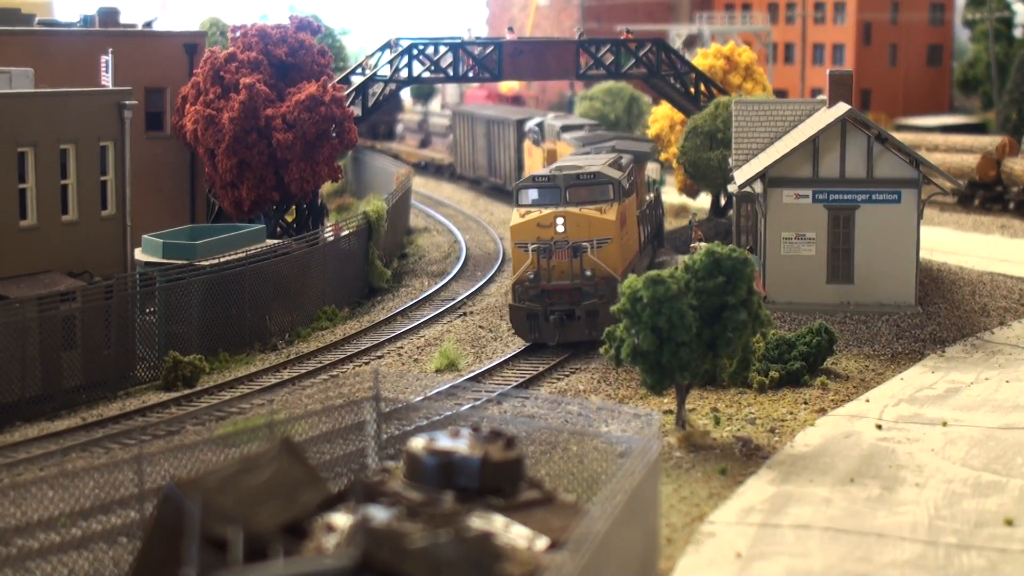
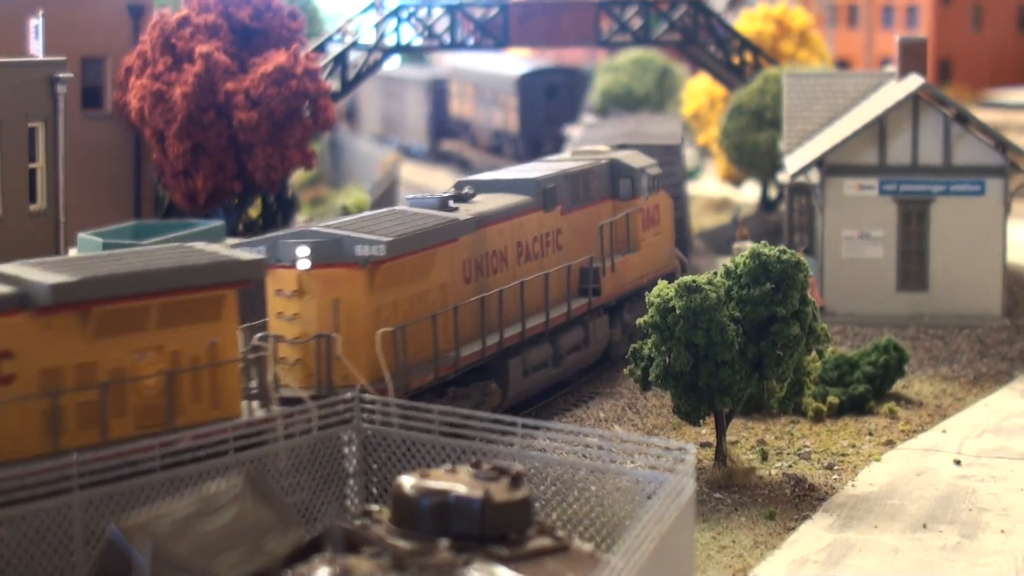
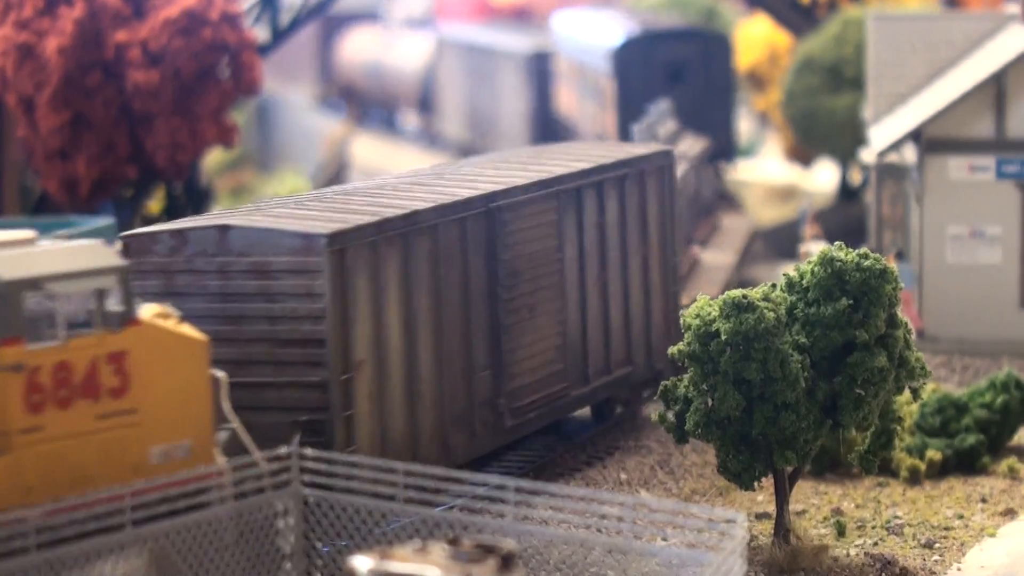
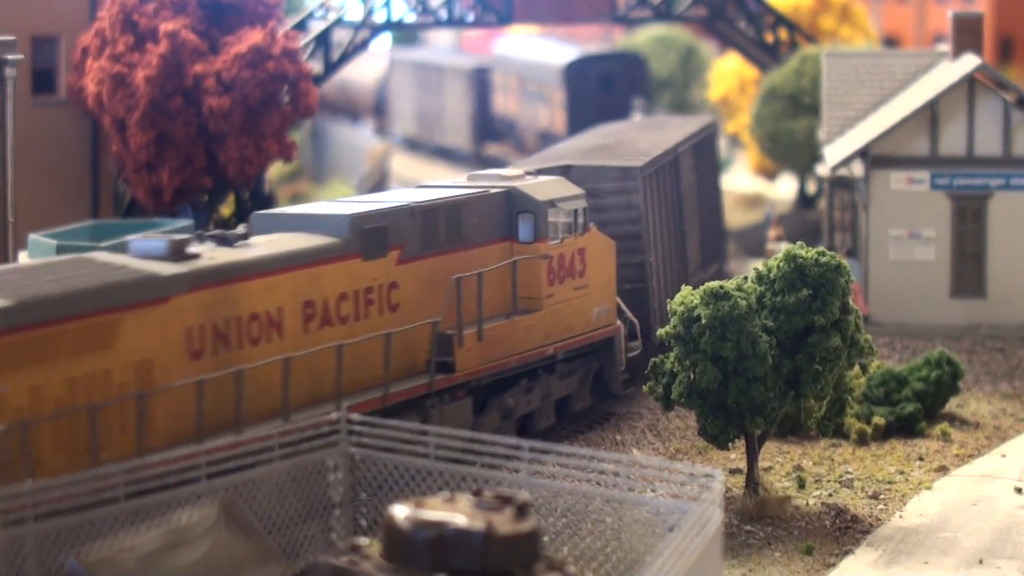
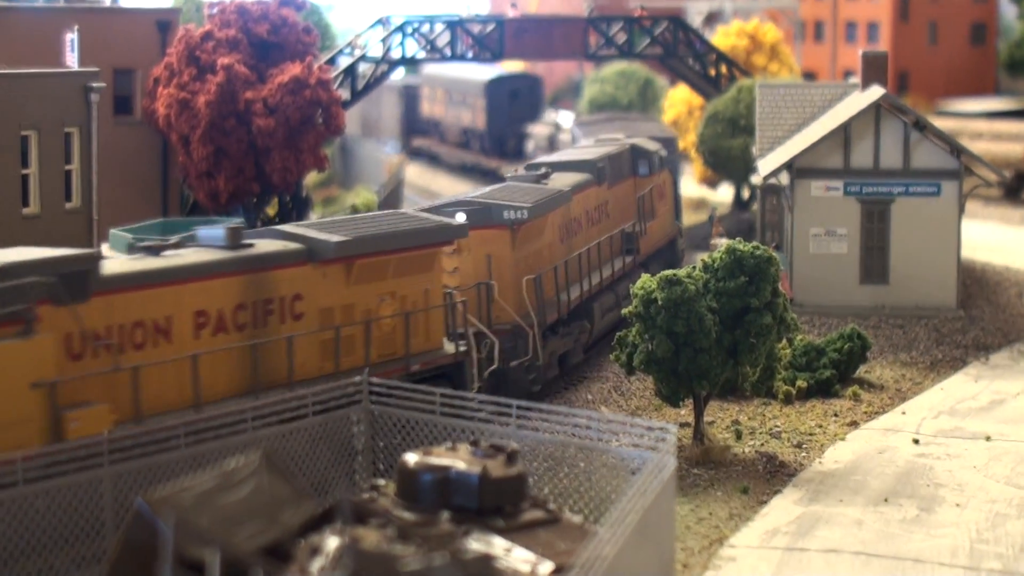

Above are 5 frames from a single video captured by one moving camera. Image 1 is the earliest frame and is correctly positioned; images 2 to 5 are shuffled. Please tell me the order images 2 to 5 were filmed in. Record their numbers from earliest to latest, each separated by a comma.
5, 2, 4, 3
